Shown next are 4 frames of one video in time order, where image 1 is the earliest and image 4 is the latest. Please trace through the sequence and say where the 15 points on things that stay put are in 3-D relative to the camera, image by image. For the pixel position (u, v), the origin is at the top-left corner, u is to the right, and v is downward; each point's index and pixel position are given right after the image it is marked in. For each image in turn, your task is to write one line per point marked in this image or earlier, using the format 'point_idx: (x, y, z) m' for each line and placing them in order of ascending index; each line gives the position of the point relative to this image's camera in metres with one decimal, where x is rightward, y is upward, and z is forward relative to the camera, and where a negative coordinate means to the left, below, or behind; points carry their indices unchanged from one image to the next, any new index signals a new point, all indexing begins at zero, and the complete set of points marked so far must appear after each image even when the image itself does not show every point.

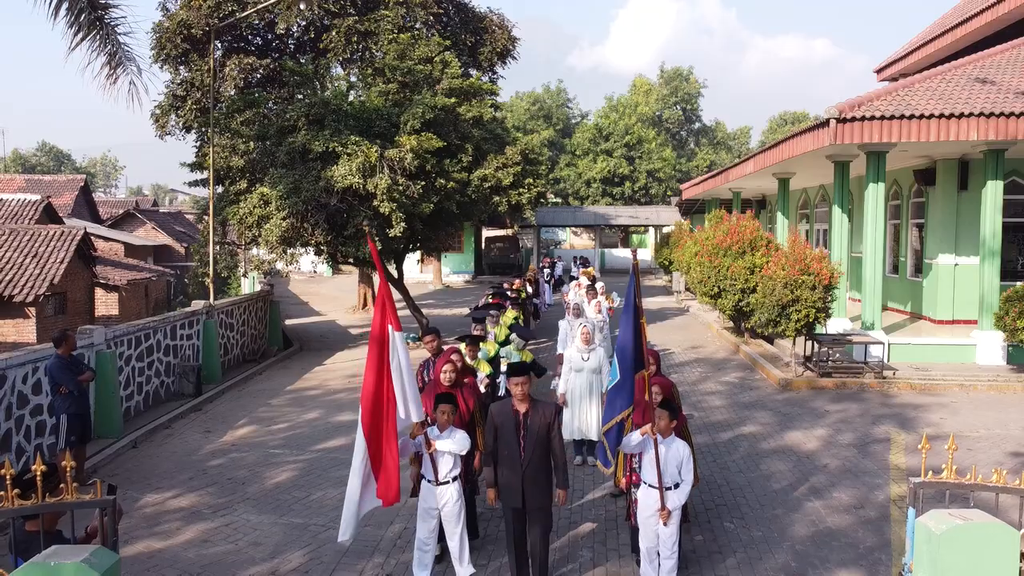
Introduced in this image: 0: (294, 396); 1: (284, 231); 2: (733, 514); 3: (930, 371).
0: (-3.0, -1.5, +10.8) m
1: (-4.0, +1.0, +13.6) m
2: (+1.8, -1.8, +6.4) m
3: (+6.0, -1.2, +11.1) m
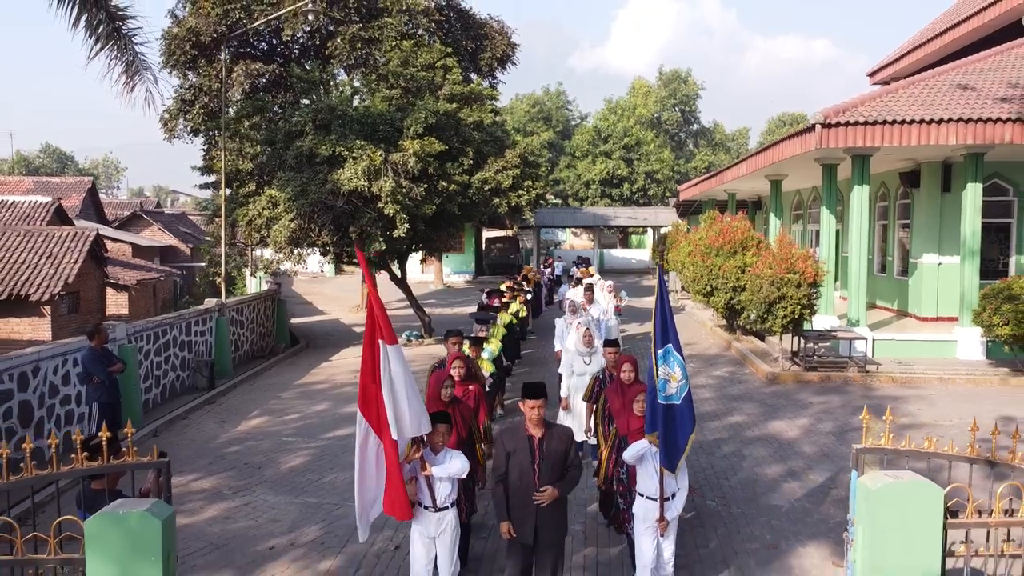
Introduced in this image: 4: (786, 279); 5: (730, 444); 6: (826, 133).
0: (-3.1, -1.5, +11.3) m
1: (-4.0, +1.0, +14.1) m
2: (+1.8, -1.8, +6.9) m
3: (+6.0, -1.2, +11.6) m
4: (+4.0, +0.1, +11.4) m
5: (+2.3, -1.6, +8.2) m
6: (+4.8, +2.4, +11.9) m
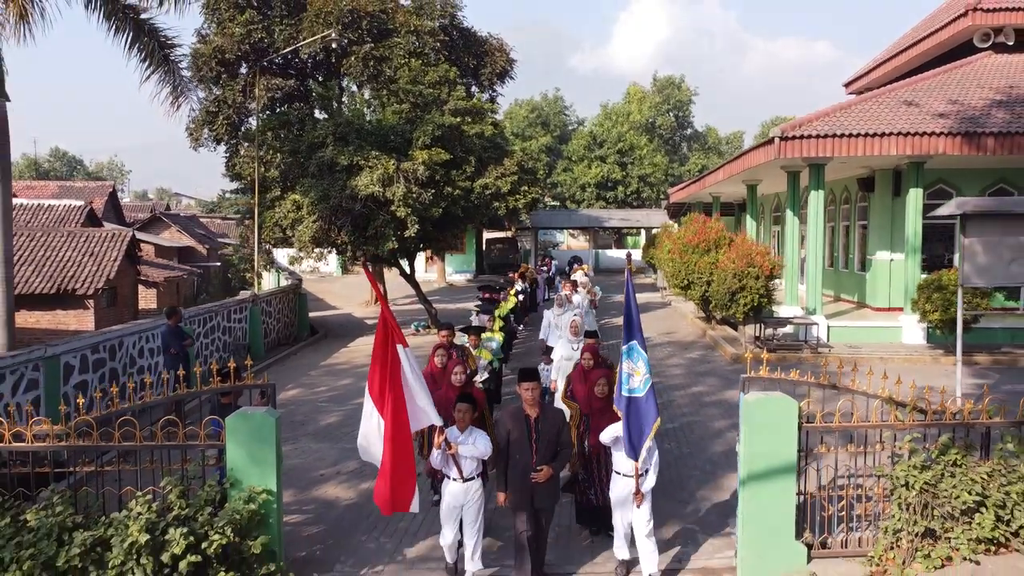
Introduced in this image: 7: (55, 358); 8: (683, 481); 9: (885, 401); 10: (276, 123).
0: (-3.1, -1.4, +13.0) m
1: (-4.0, +1.1, +15.7) m
2: (+1.8, -1.7, +8.5) m
3: (+5.9, -1.0, +13.2) m
4: (+4.0, +0.3, +13.0) m
5: (+2.3, -1.5, +9.9) m
6: (+4.8, +2.5, +13.6) m
7: (-4.5, -0.7, +7.7) m
8: (+1.6, -1.8, +7.3) m
9: (+2.6, -0.8, +5.4) m
10: (-5.1, +3.6, +16.8) m
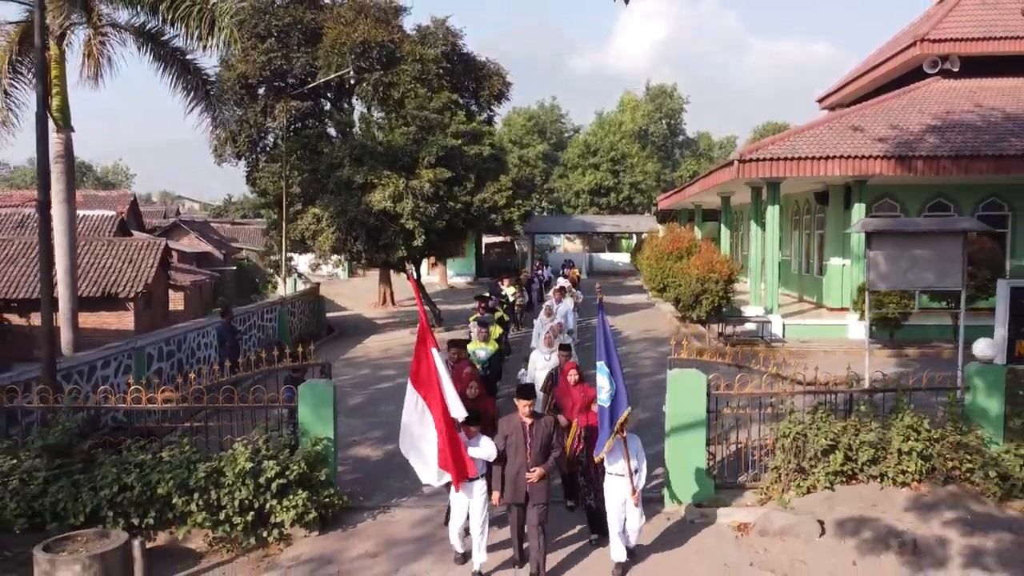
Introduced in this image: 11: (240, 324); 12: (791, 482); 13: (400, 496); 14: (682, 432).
0: (-3.2, -1.4, +15.0) m
1: (-4.1, +1.1, +17.8) m
2: (+1.7, -1.7, +10.5) m
3: (+5.8, -1.1, +15.2) m
4: (+3.9, +0.2, +15.1) m
5: (+2.2, -1.6, +11.9) m
6: (+4.7, +2.5, +15.6) m
7: (-4.7, -0.8, +9.7) m
8: (+1.5, -1.9, +9.3) m
9: (+2.5, -0.8, +7.4) m
10: (-5.2, +3.5, +18.8) m
11: (-4.6, -0.6, +13.1) m
12: (+2.6, -1.8, +7.1) m
13: (-1.1, -2.0, +7.6) m
14: (+1.6, -1.3, +7.2) m
